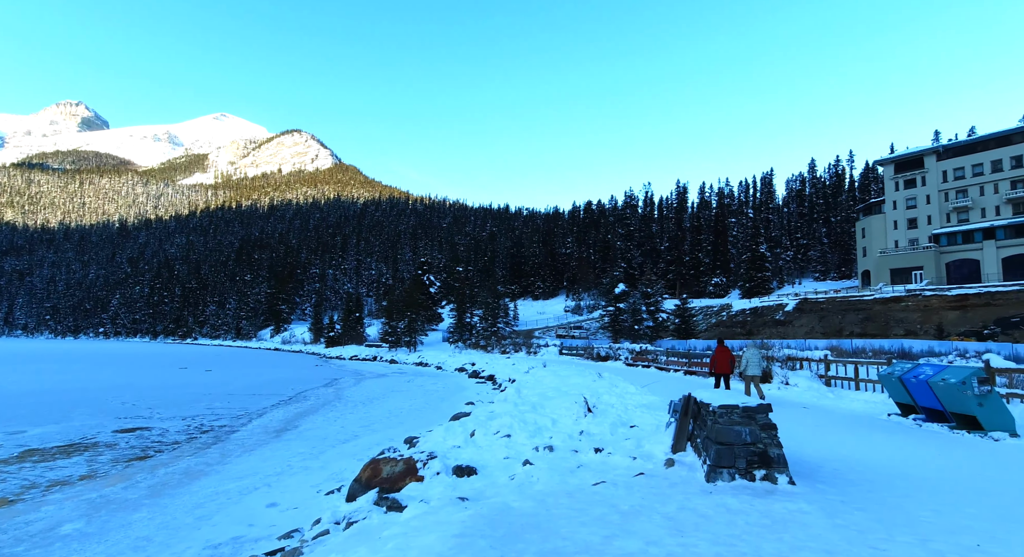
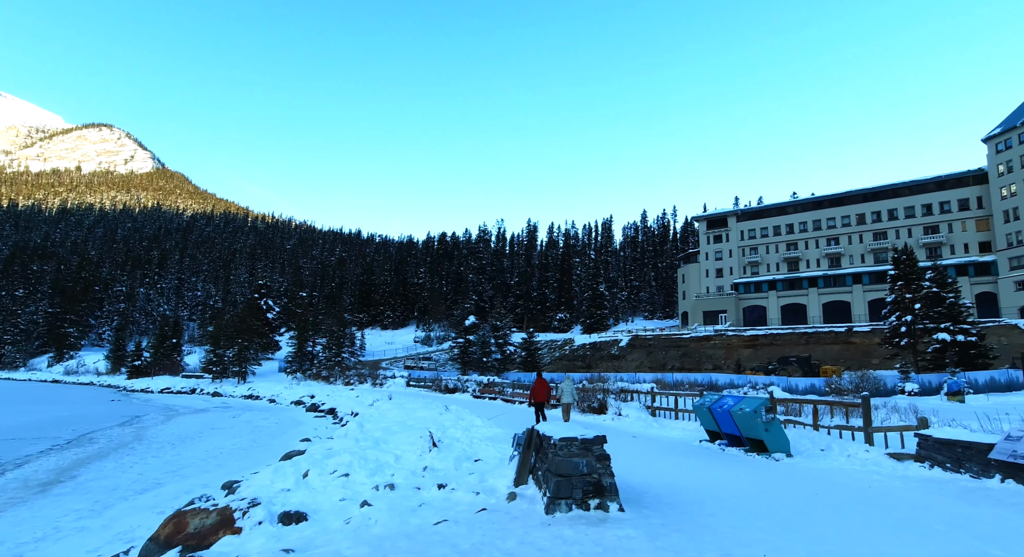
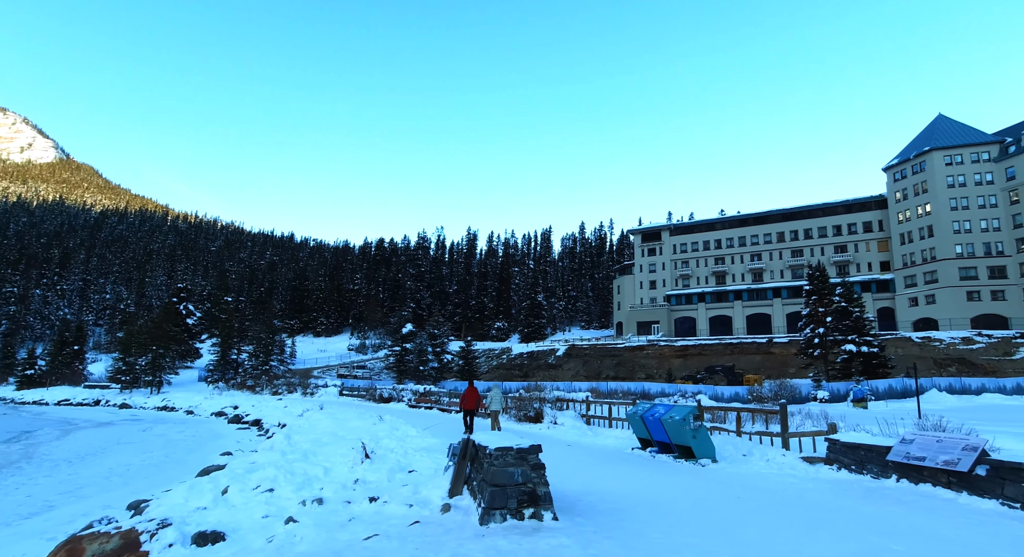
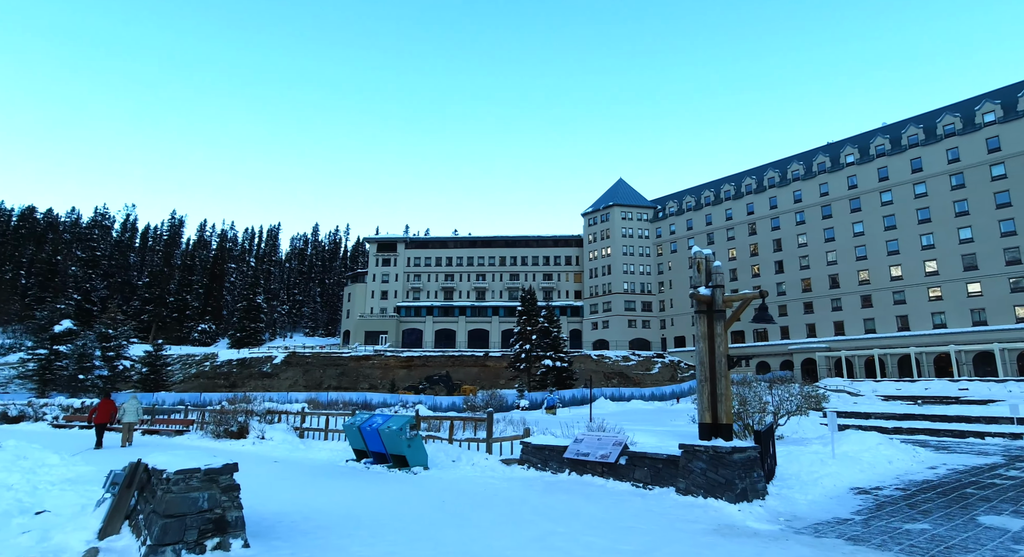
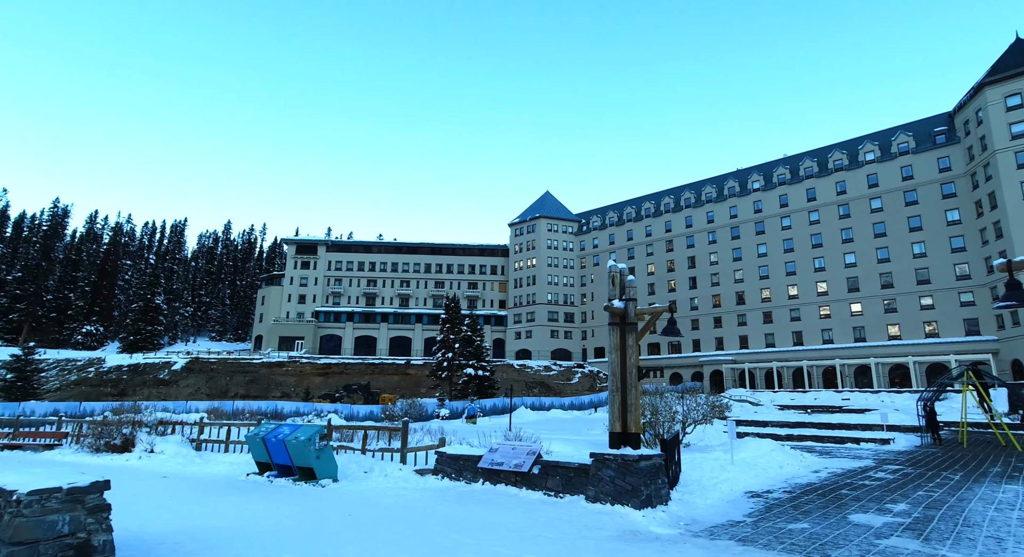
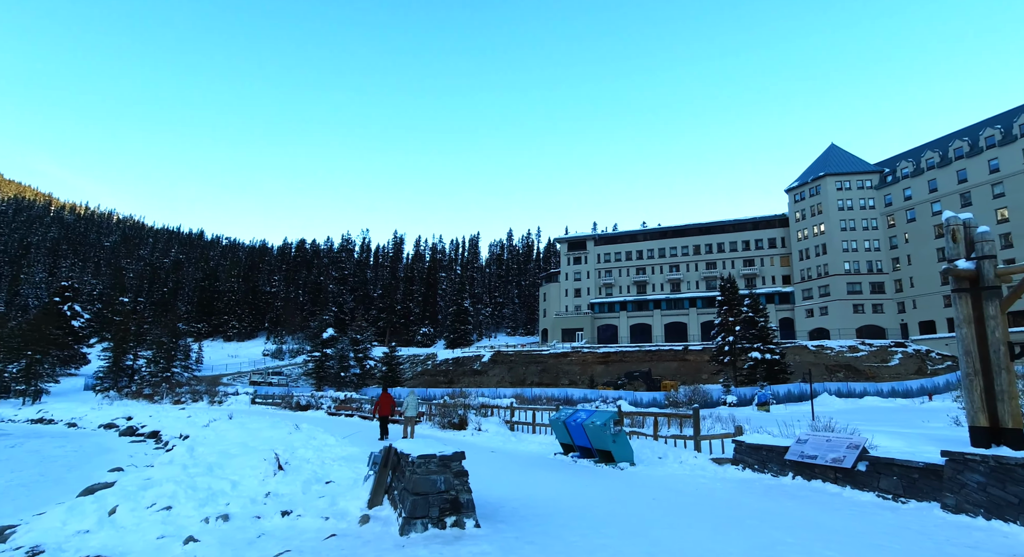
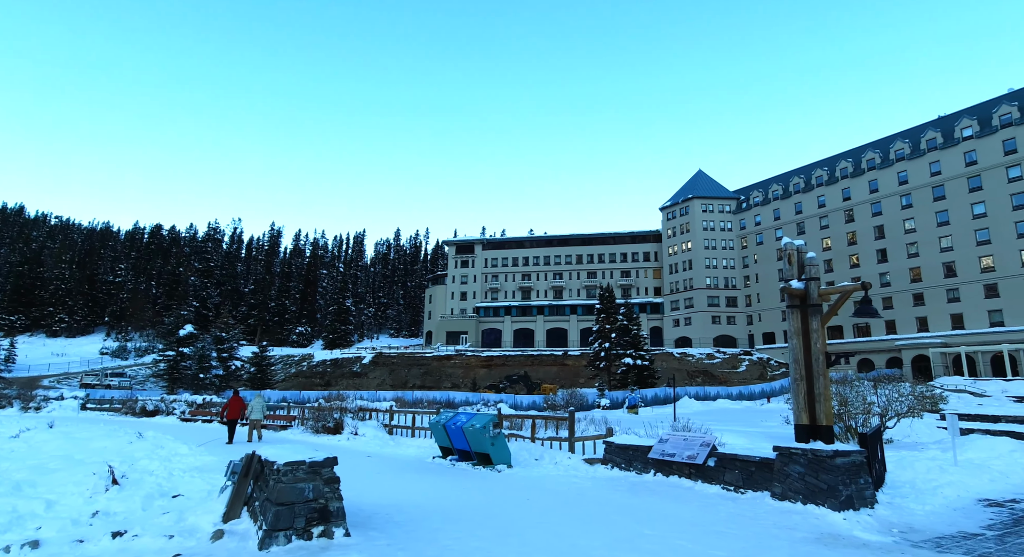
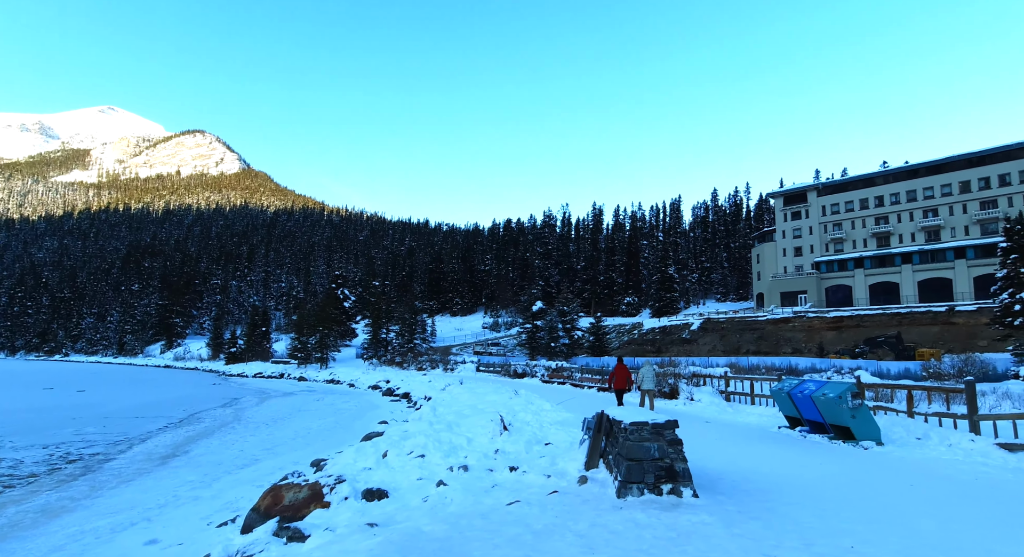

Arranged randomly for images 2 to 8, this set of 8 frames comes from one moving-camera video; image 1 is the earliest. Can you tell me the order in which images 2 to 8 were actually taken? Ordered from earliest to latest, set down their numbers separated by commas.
8, 2, 3, 6, 7, 4, 5
